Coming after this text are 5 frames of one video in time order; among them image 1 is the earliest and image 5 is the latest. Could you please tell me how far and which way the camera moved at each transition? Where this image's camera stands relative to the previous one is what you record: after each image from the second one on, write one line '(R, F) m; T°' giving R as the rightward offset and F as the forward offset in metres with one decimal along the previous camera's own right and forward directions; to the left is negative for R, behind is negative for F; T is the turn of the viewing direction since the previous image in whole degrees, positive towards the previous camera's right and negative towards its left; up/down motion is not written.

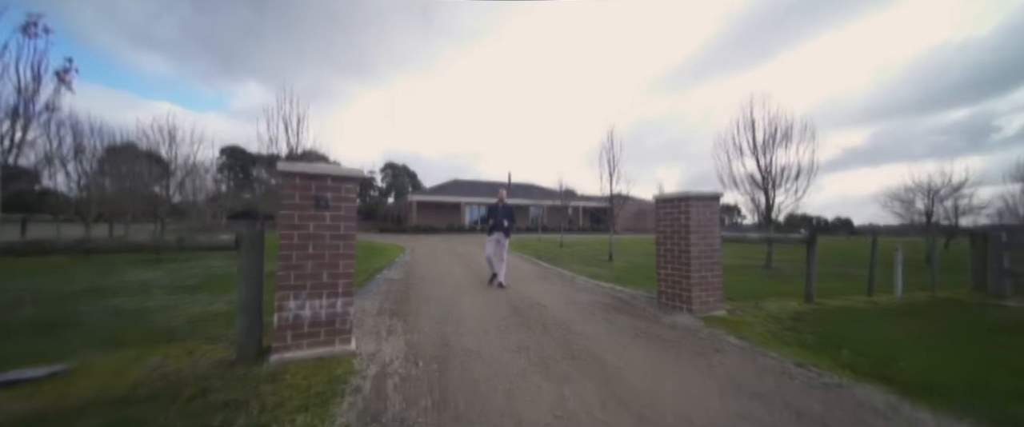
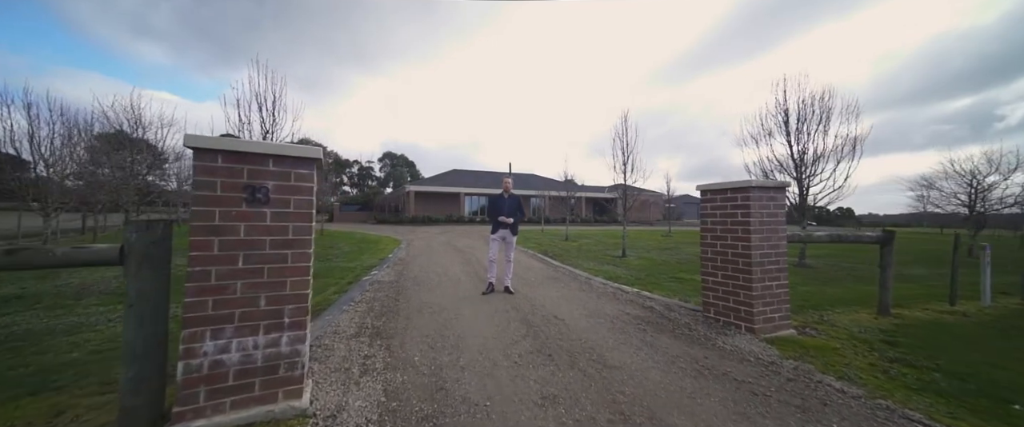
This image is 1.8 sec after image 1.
(-0.1, +1.0) m; 0°
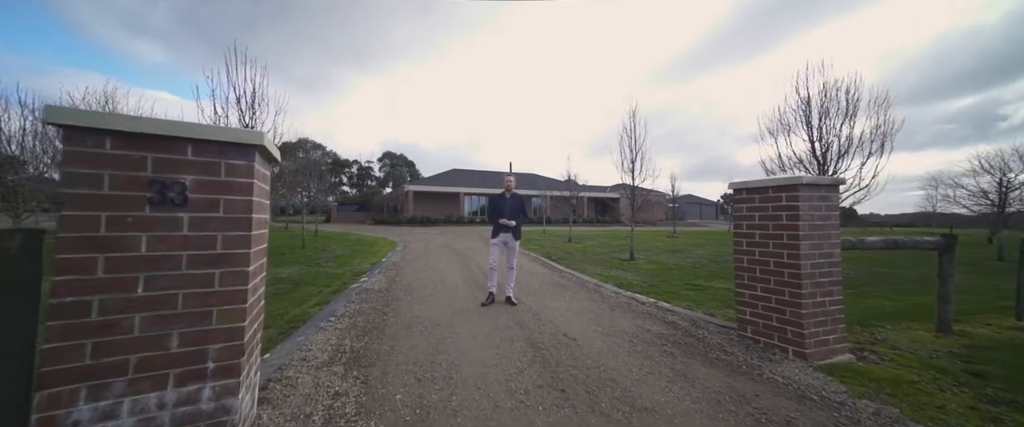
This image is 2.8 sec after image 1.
(0.0, +0.6) m; 0°
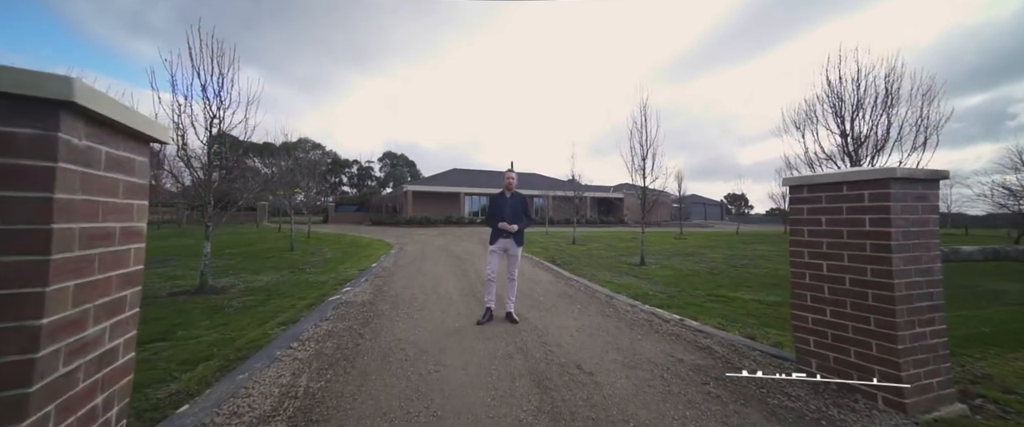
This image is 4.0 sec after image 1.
(0.0, +0.7) m; 0°
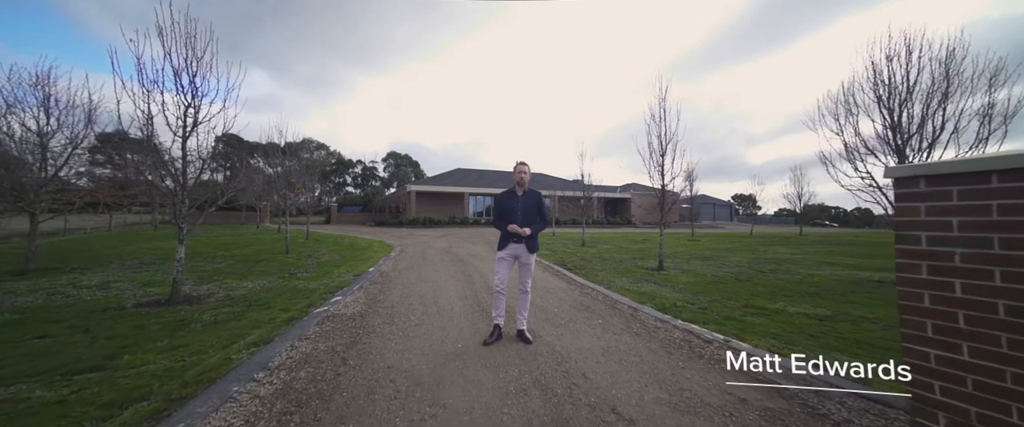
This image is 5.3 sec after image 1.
(-0.1, +0.7) m; -1°
